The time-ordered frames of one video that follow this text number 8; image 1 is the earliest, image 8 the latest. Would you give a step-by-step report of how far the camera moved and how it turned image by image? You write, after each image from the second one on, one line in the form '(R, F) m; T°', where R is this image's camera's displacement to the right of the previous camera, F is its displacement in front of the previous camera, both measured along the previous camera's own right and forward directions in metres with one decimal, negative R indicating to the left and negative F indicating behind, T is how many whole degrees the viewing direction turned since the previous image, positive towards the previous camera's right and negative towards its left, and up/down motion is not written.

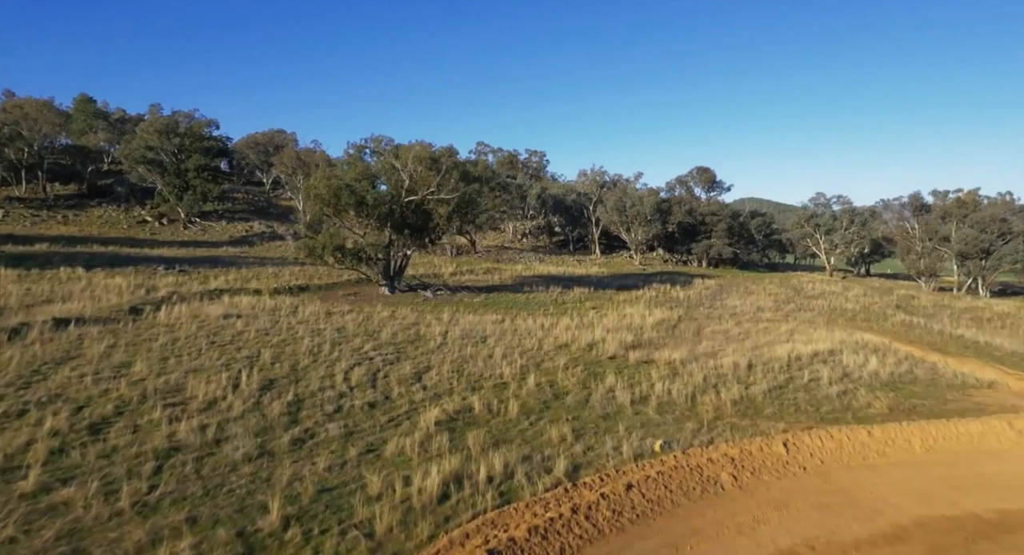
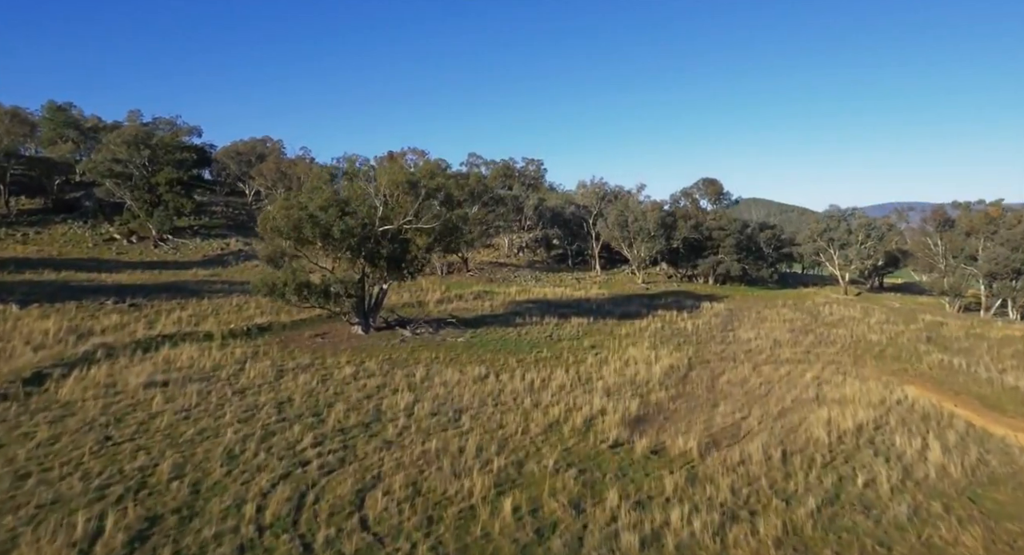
(+0.5, +3.2) m; 0°
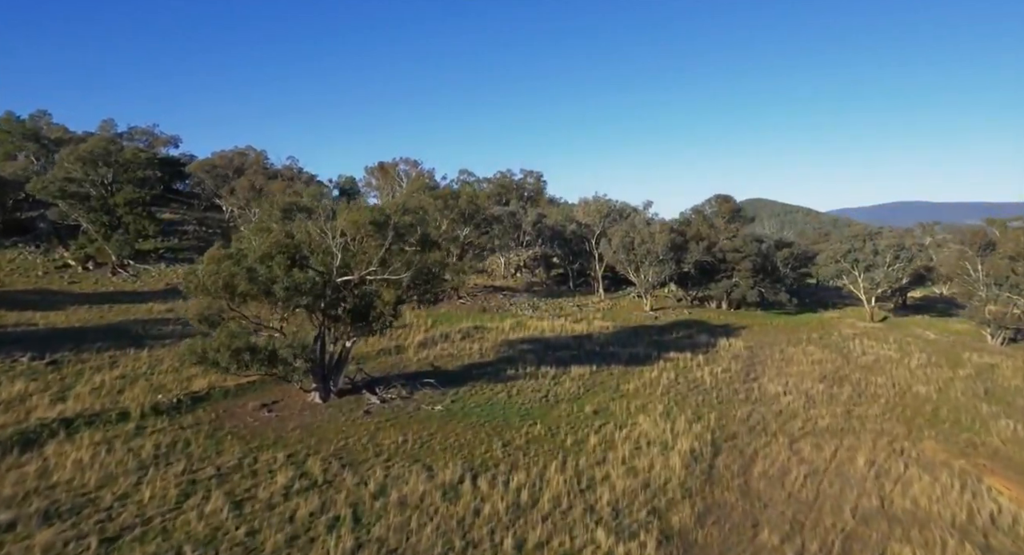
(+0.5, +4.2) m; 0°
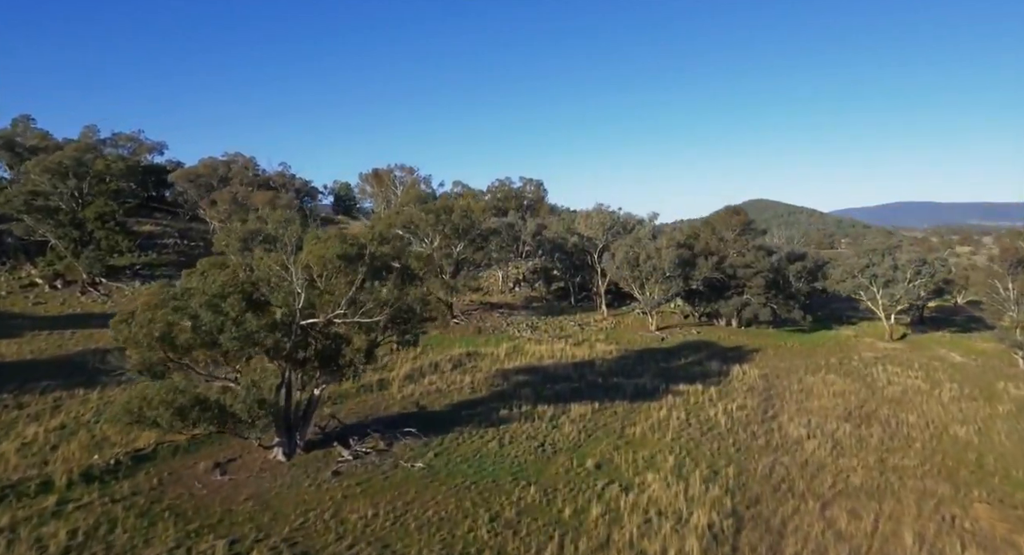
(+0.3, +2.6) m; 0°
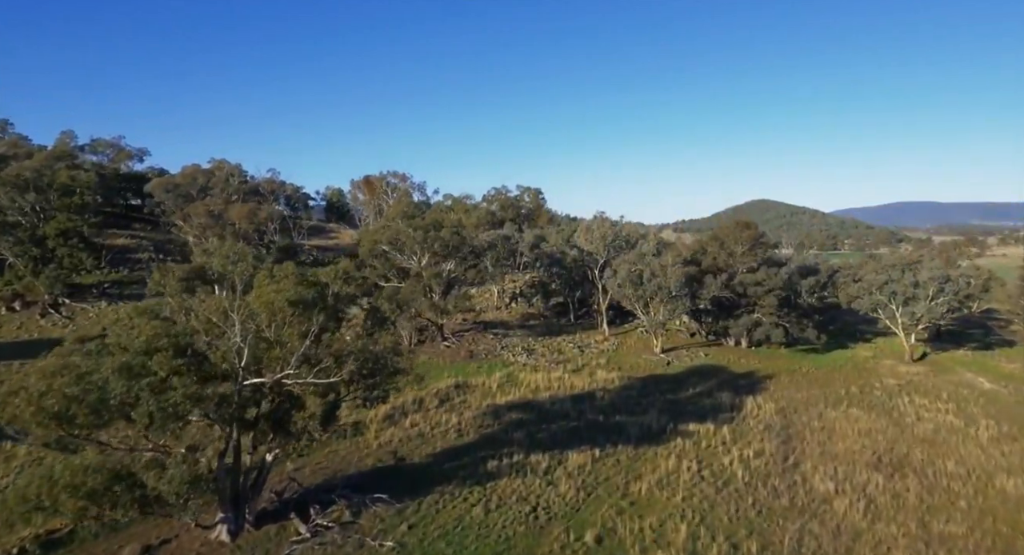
(+0.4, +2.8) m; 0°
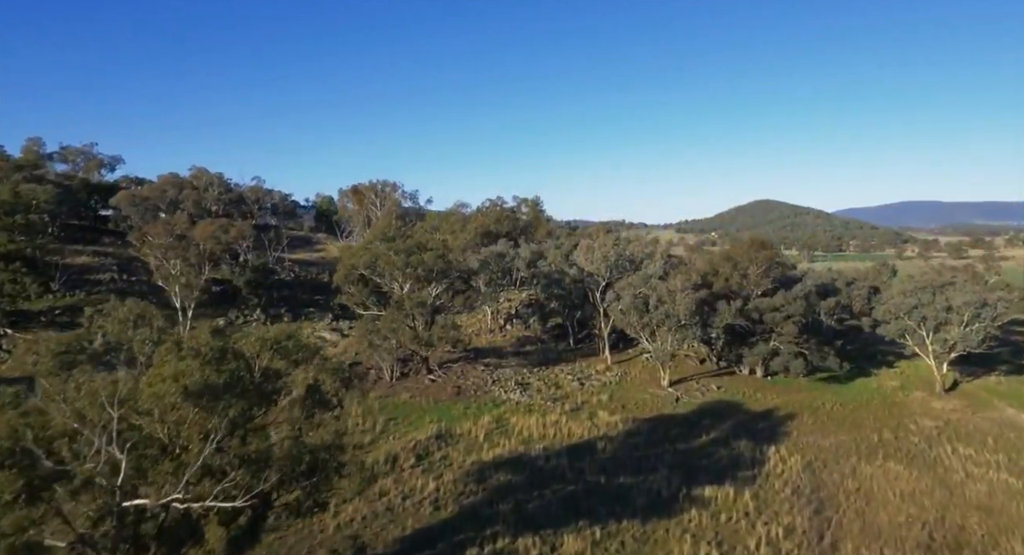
(+0.5, +3.7) m; 0°
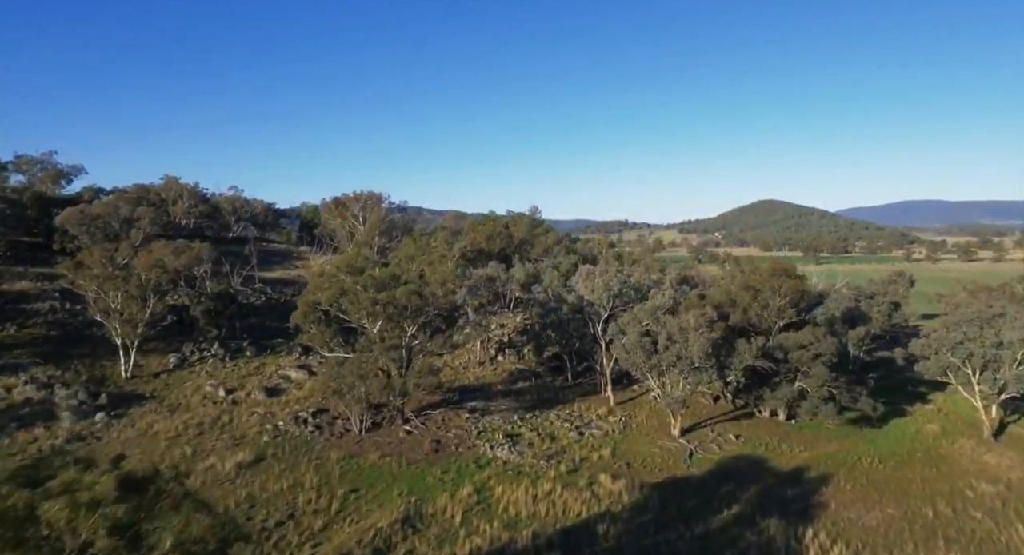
(+0.7, +4.6) m; 0°
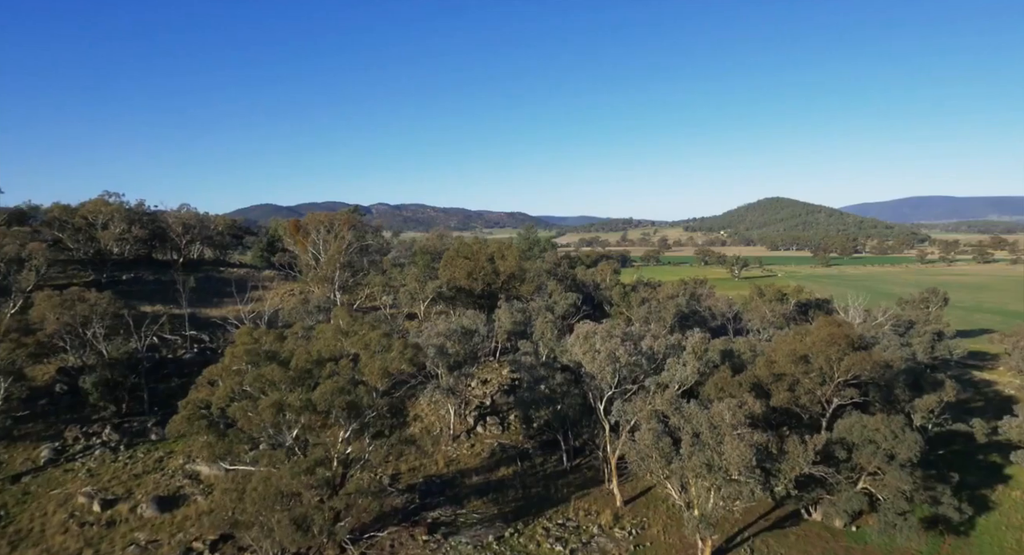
(+1.1, +8.0) m; 0°
